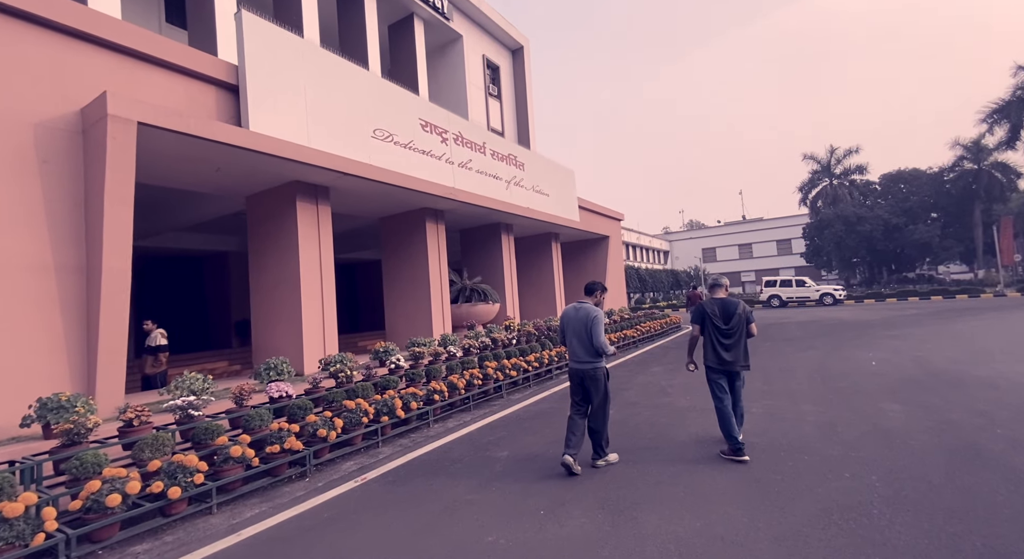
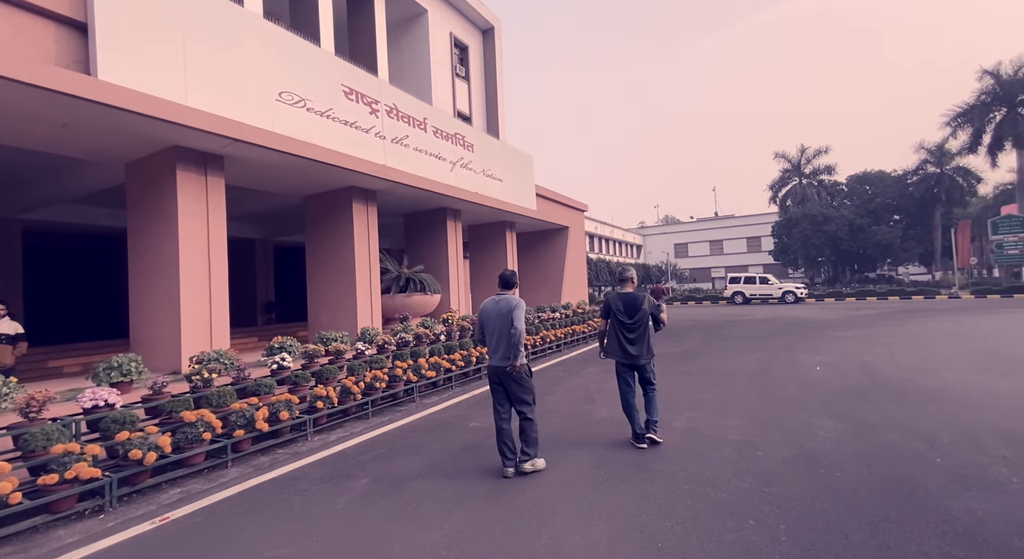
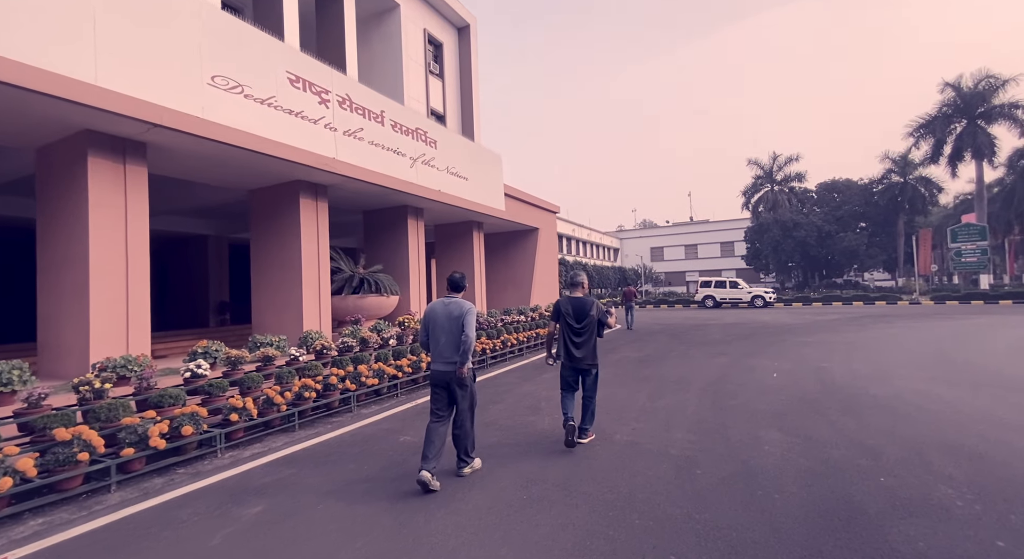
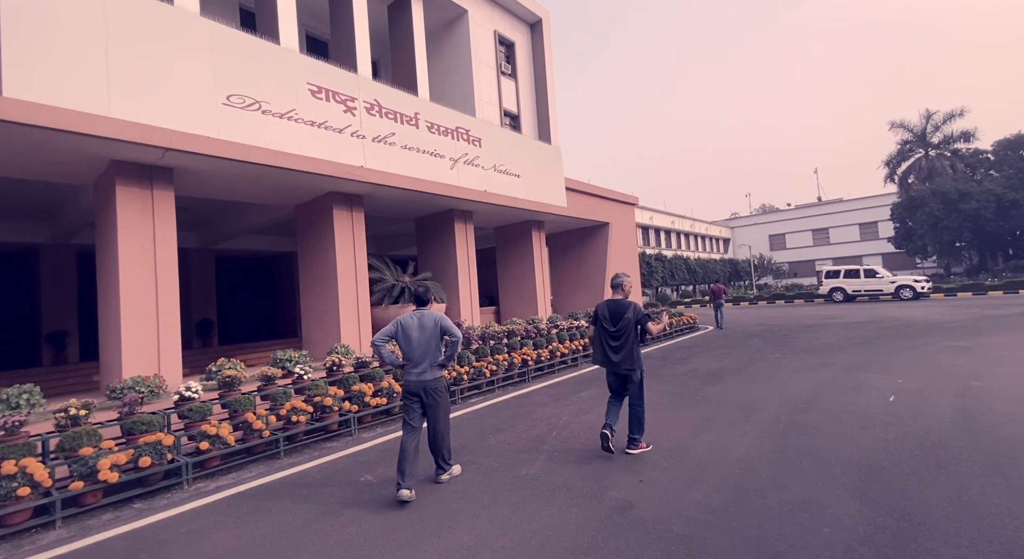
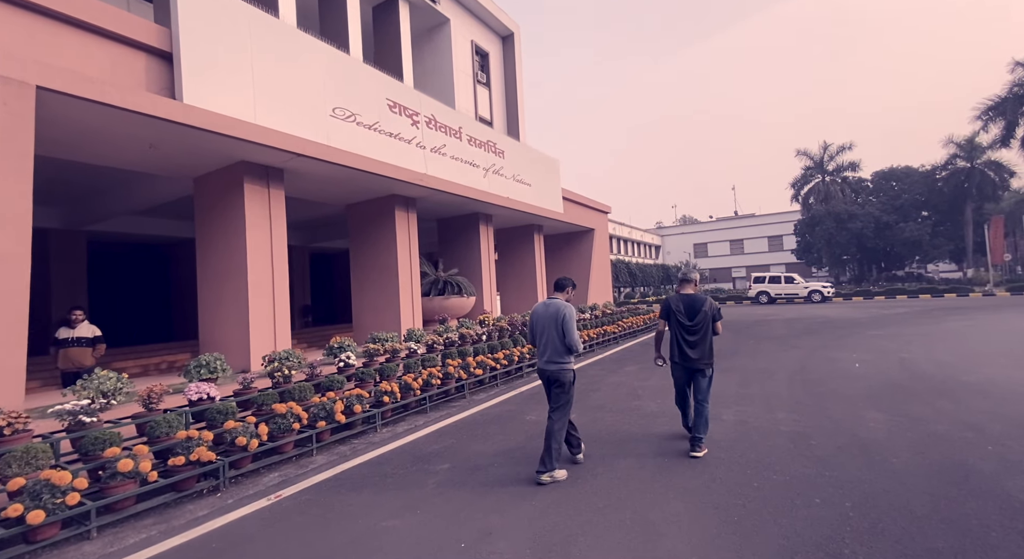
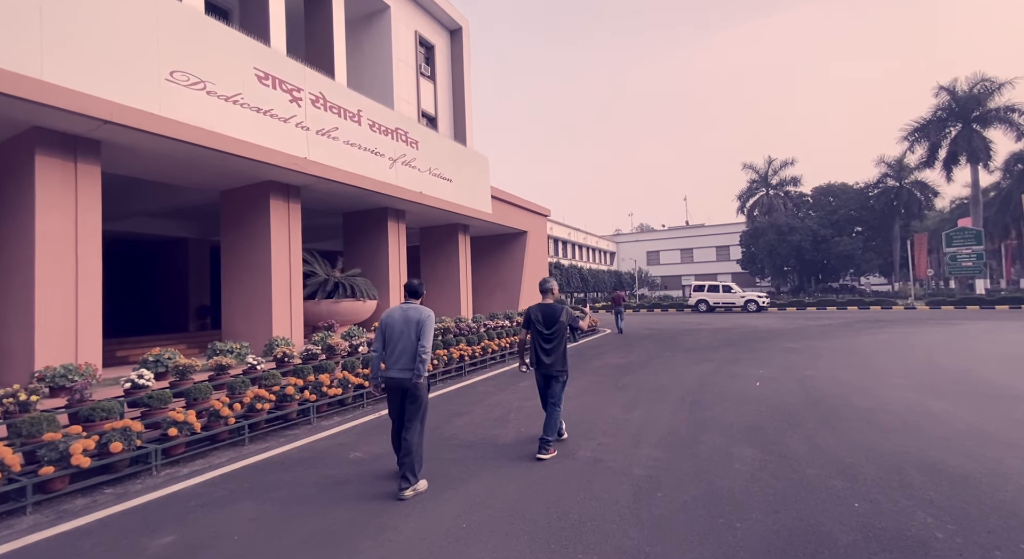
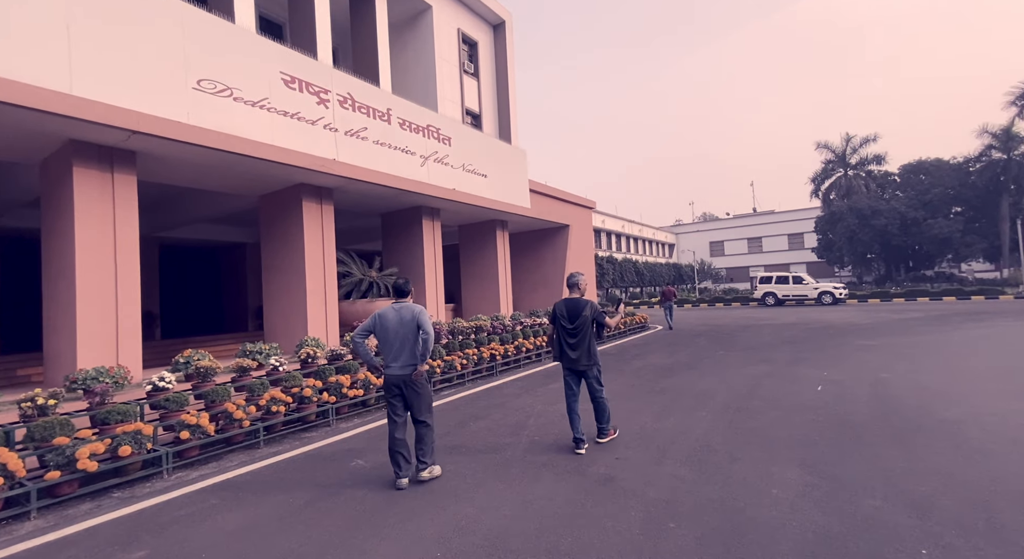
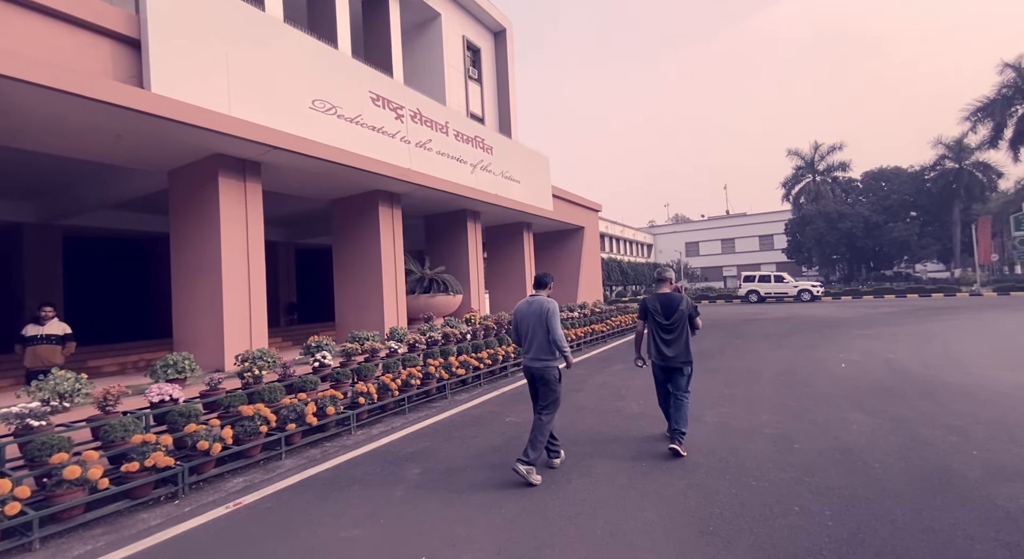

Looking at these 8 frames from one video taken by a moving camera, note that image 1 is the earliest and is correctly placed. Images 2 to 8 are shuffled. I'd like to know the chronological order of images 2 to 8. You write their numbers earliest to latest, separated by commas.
5, 8, 2, 3, 6, 7, 4
